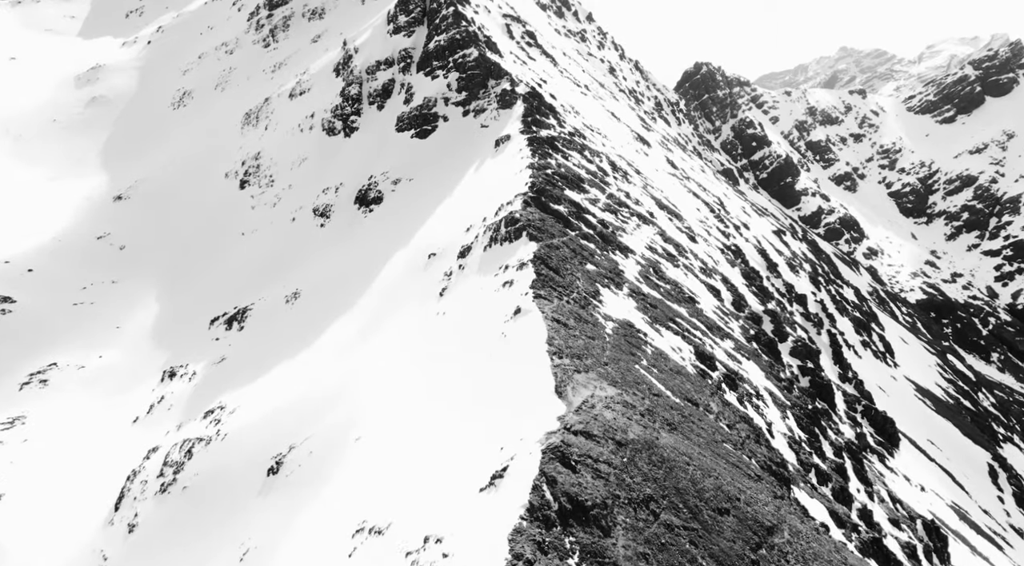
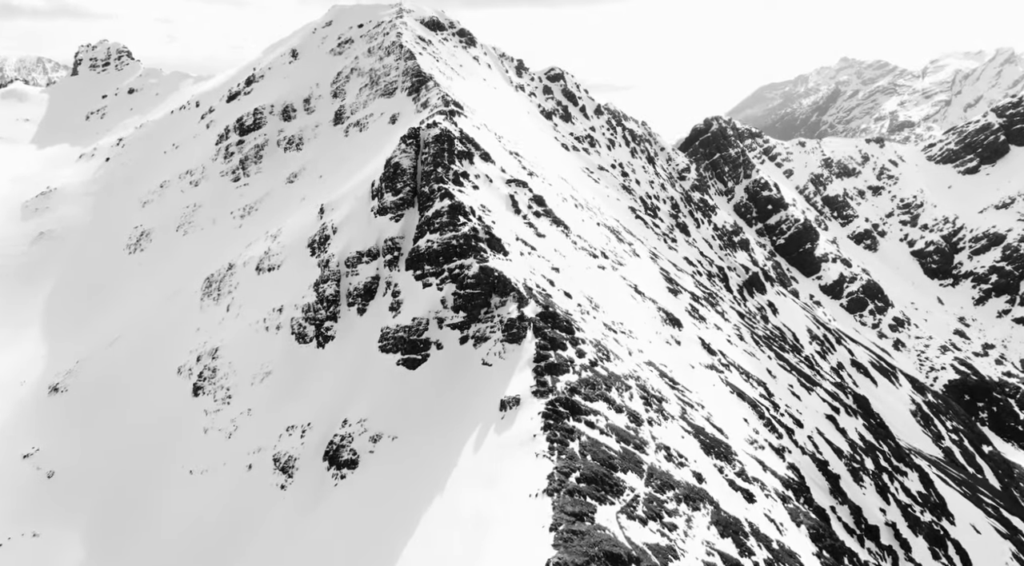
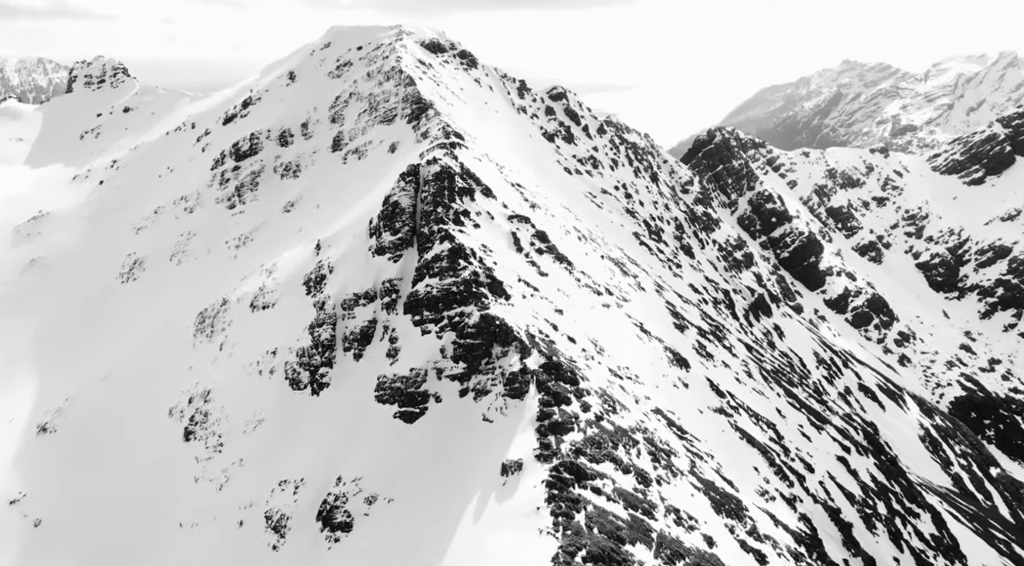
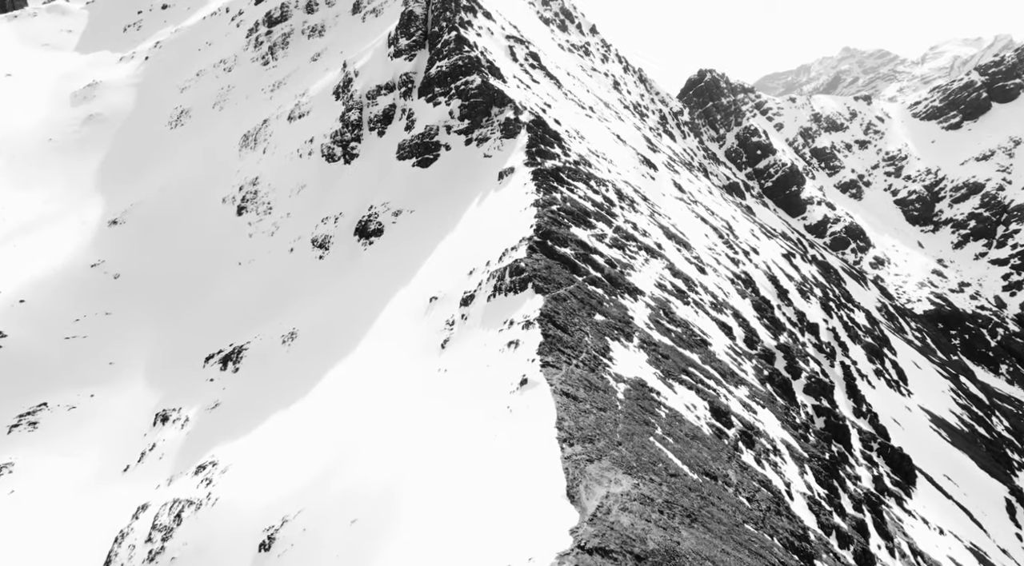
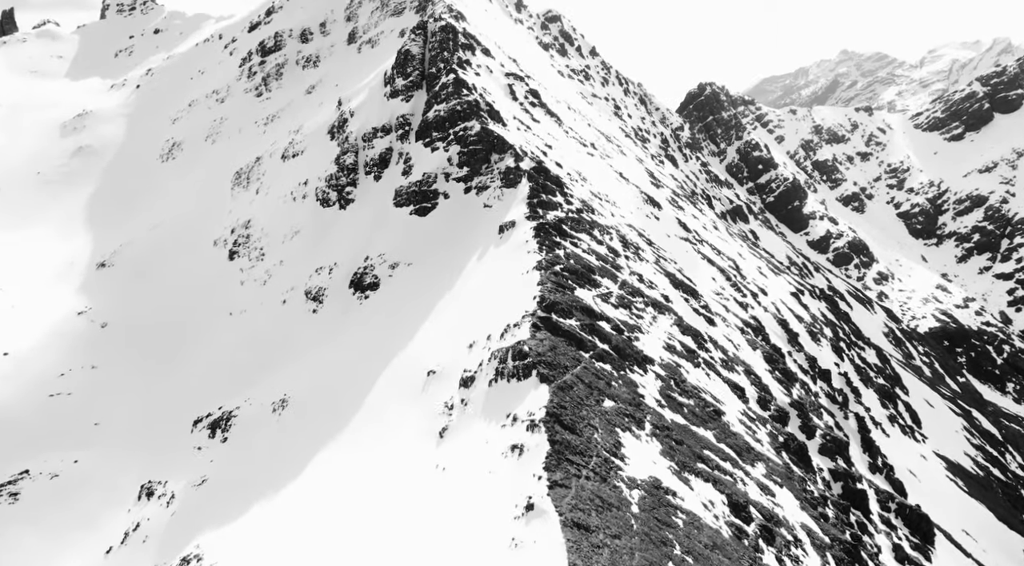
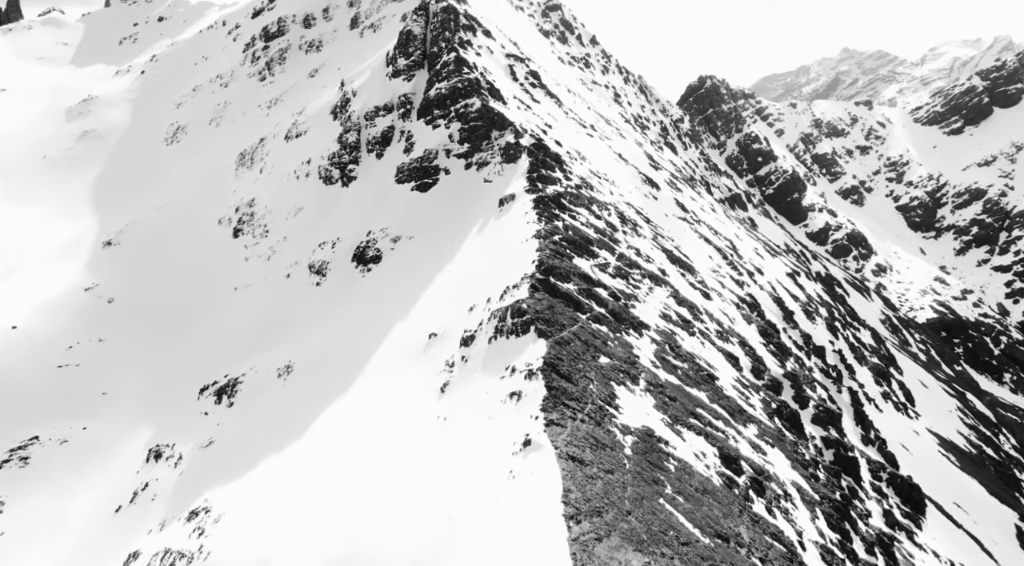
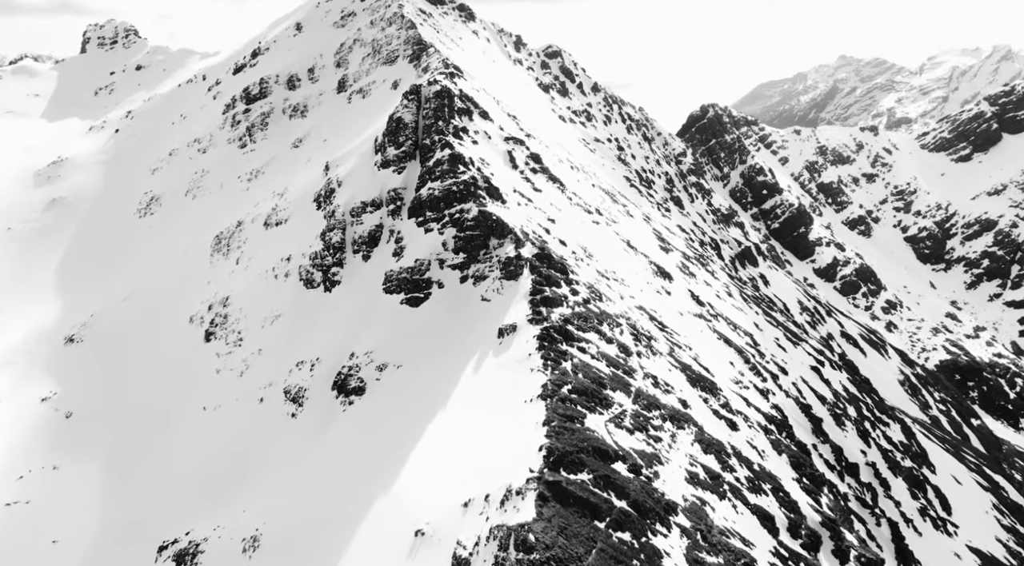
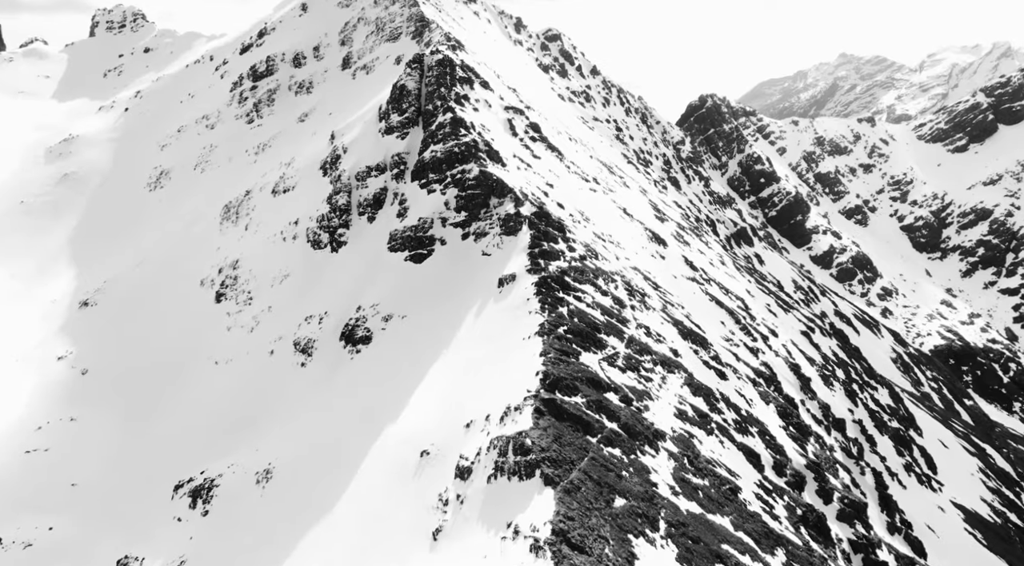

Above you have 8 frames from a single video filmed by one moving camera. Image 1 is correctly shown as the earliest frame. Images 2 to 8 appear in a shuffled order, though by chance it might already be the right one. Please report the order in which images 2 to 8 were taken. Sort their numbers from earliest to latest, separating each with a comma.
4, 6, 5, 8, 7, 2, 3
